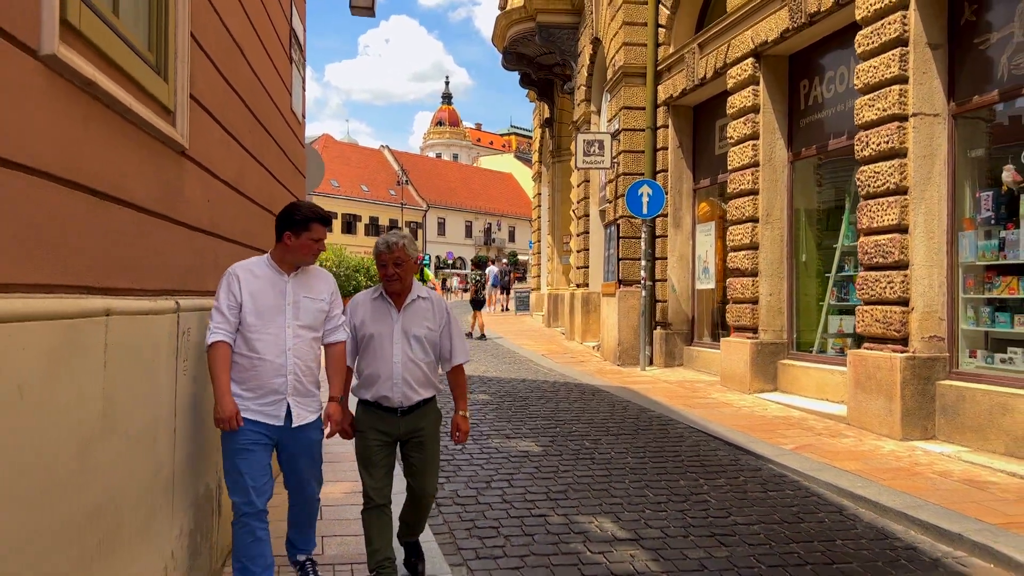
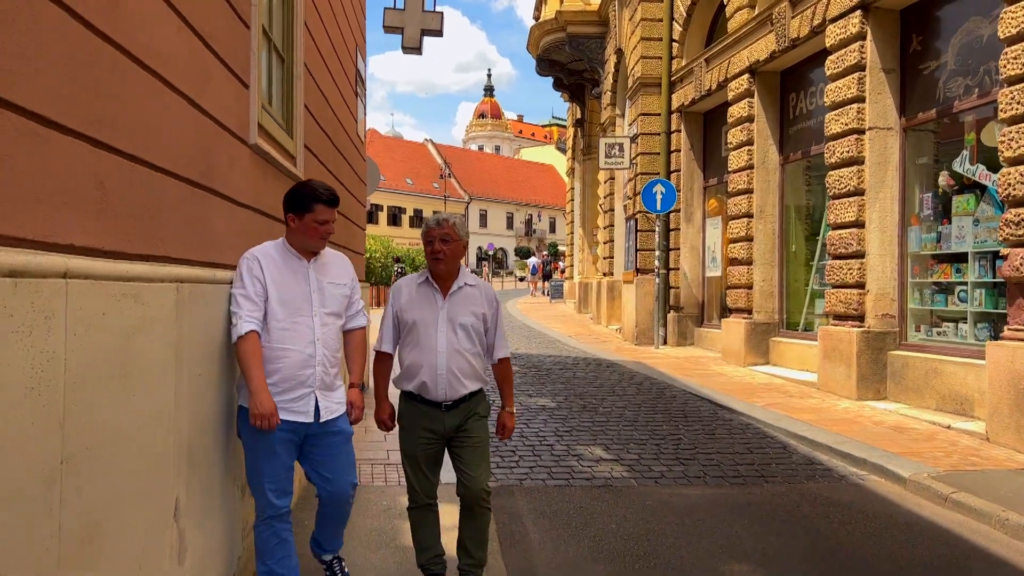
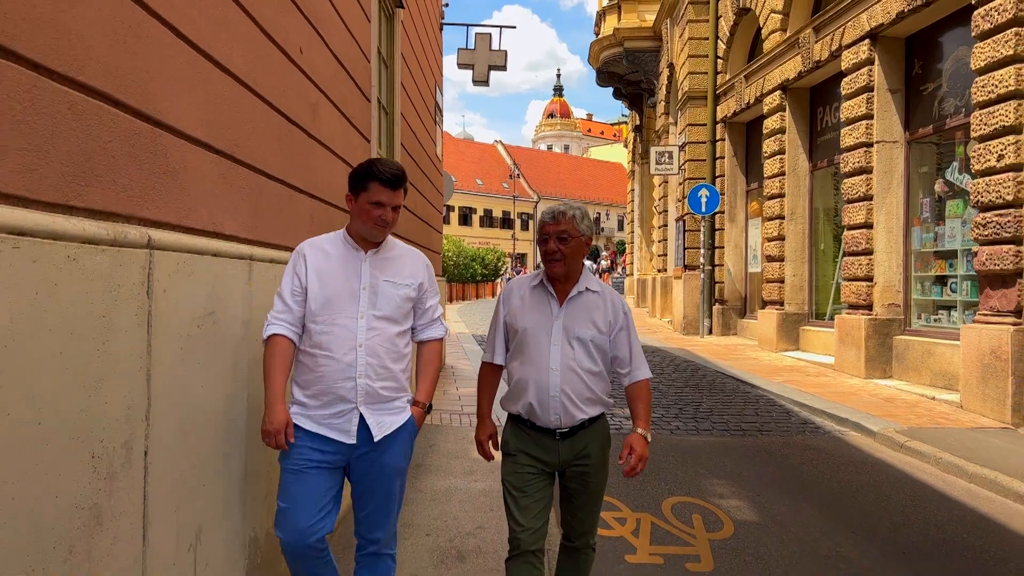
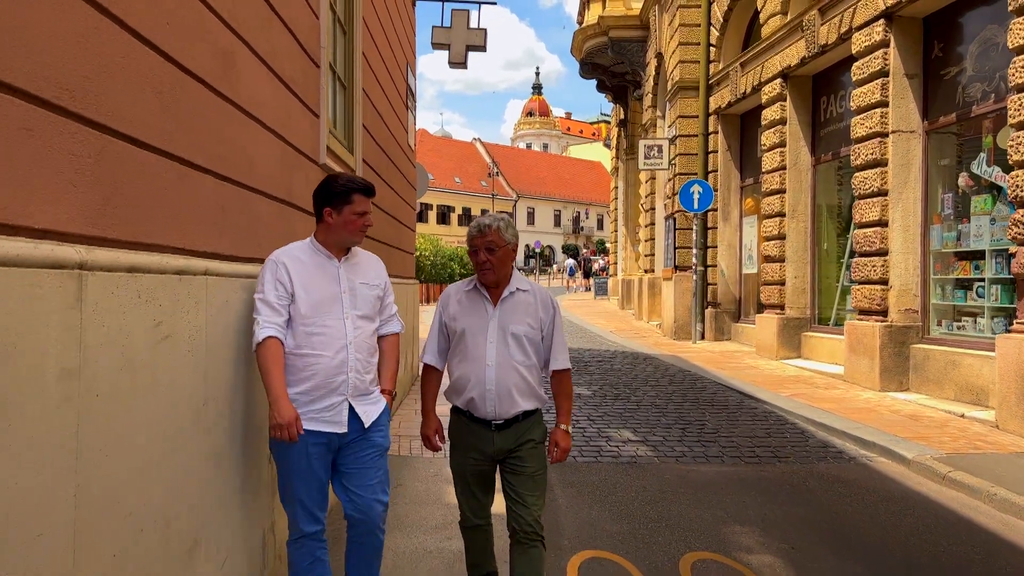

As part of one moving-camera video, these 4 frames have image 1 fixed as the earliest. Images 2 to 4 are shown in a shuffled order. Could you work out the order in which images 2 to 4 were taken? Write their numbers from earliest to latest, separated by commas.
2, 4, 3
